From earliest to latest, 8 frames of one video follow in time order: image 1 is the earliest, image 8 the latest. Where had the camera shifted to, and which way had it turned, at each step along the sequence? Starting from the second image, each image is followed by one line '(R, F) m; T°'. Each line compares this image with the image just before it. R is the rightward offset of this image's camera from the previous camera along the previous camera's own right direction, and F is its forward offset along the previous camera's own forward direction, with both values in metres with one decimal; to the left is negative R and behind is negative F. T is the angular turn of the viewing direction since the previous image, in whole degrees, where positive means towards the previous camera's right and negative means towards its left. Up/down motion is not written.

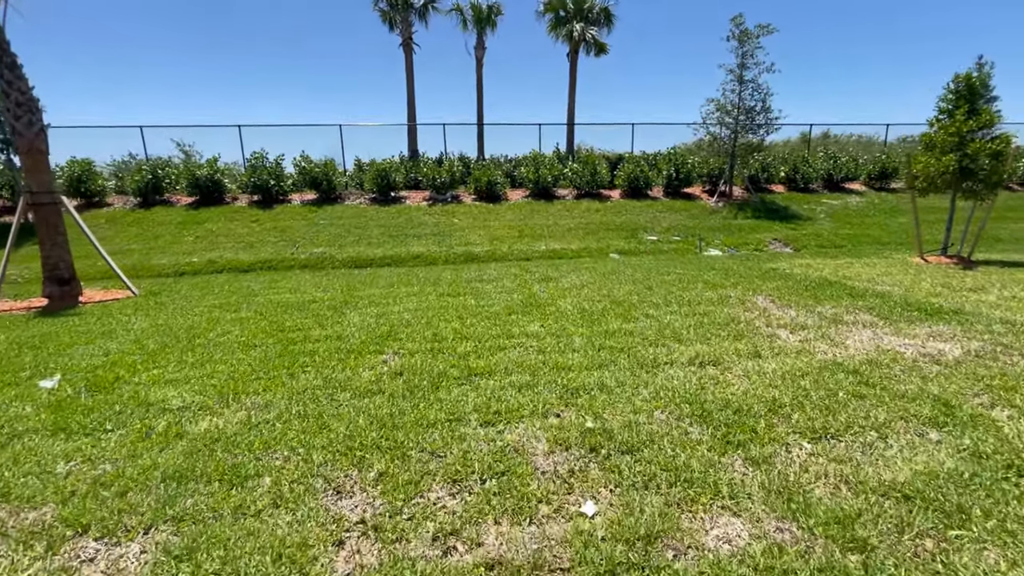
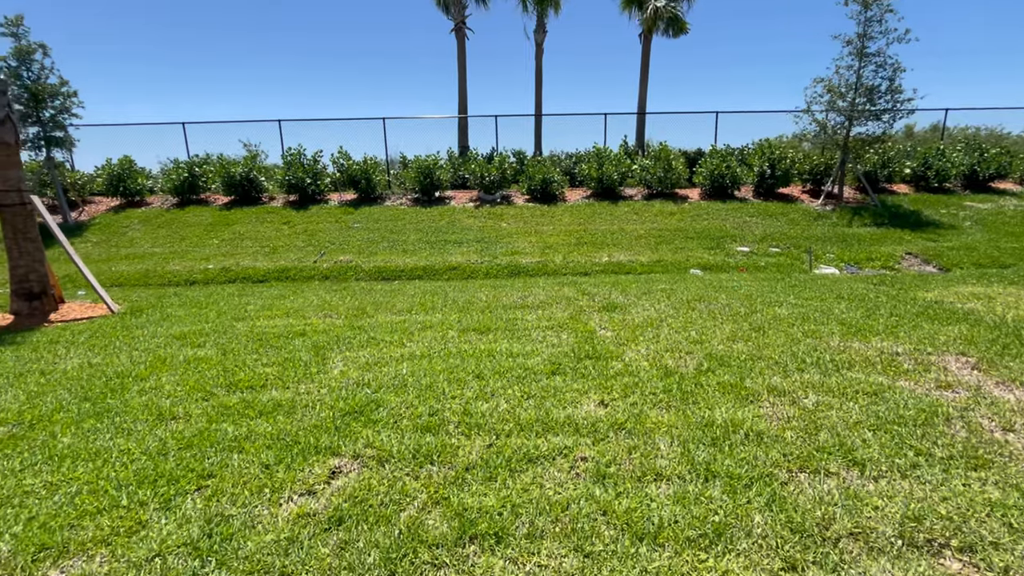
(+0.1, +1.9) m; -7°
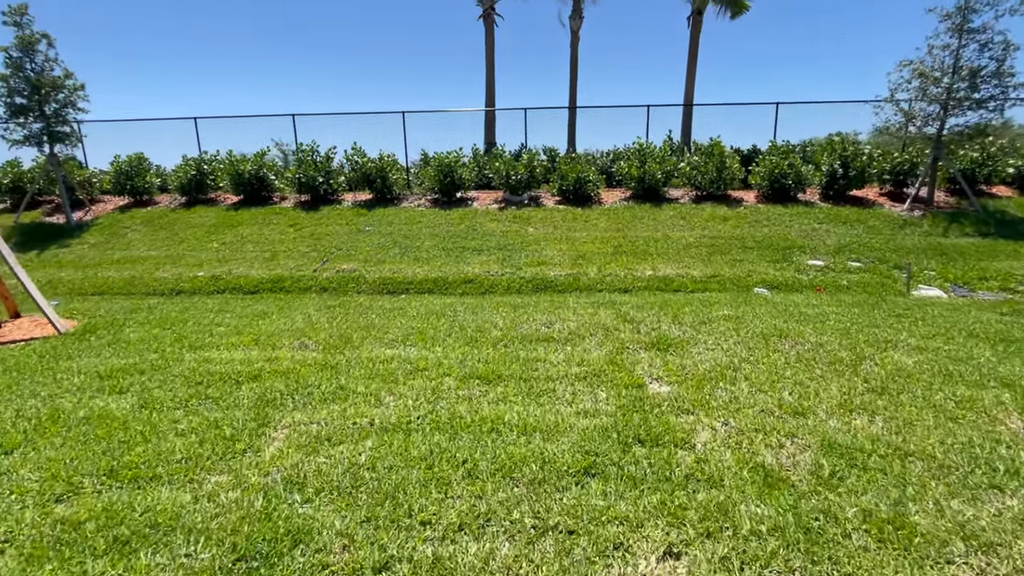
(+0.1, +1.3) m; -4°
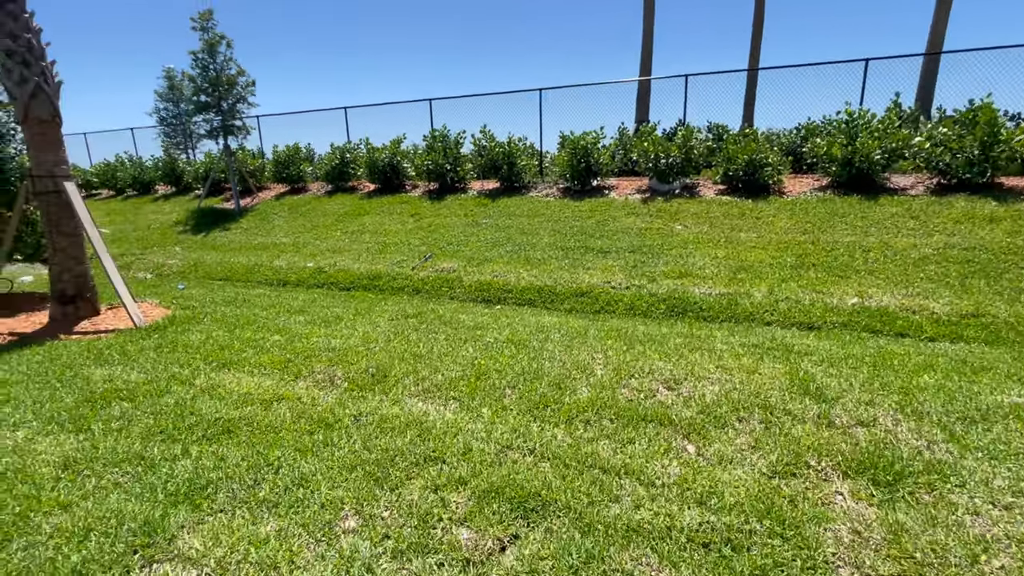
(+0.4, +1.8) m; -19°
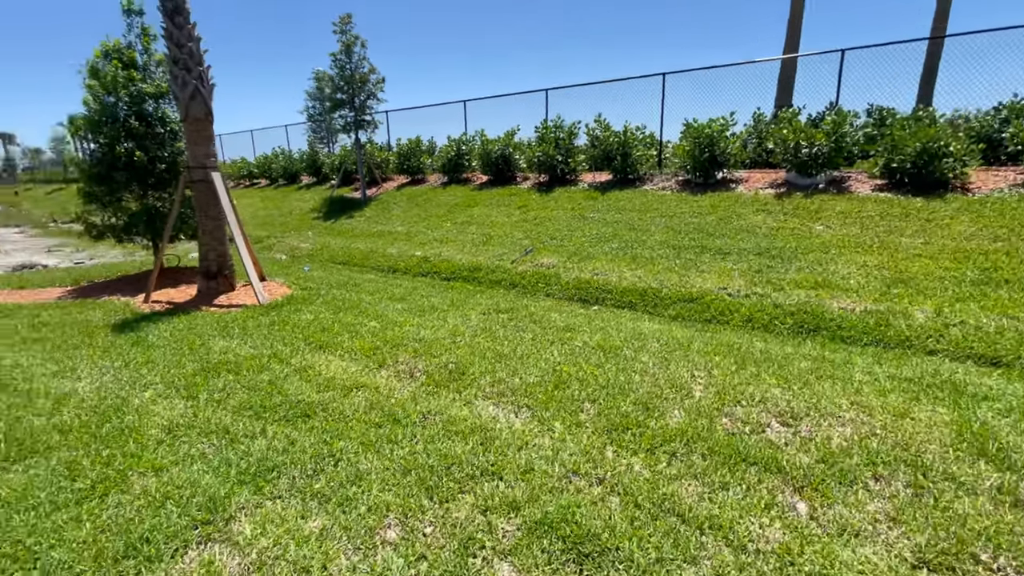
(+0.2, +0.3) m; -14°
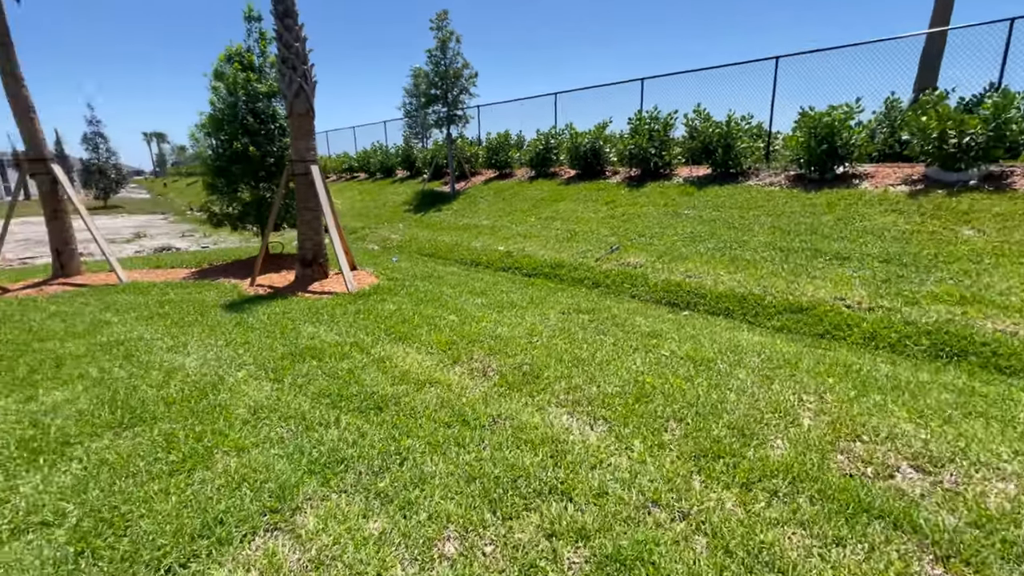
(0.0, +0.2) m; -10°
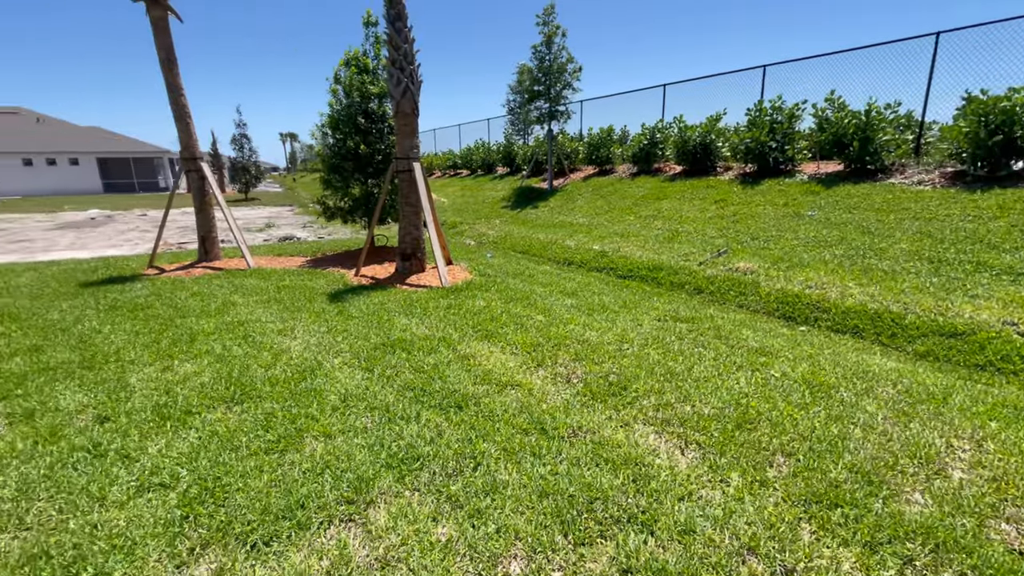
(0.0, +0.1) m; -11°
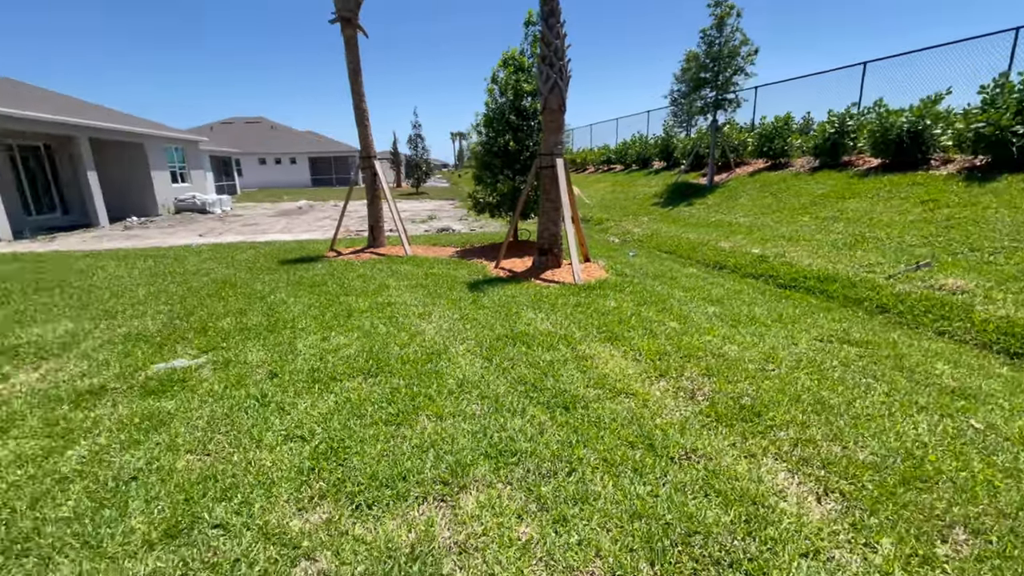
(+0.2, +0.1) m; -18°
